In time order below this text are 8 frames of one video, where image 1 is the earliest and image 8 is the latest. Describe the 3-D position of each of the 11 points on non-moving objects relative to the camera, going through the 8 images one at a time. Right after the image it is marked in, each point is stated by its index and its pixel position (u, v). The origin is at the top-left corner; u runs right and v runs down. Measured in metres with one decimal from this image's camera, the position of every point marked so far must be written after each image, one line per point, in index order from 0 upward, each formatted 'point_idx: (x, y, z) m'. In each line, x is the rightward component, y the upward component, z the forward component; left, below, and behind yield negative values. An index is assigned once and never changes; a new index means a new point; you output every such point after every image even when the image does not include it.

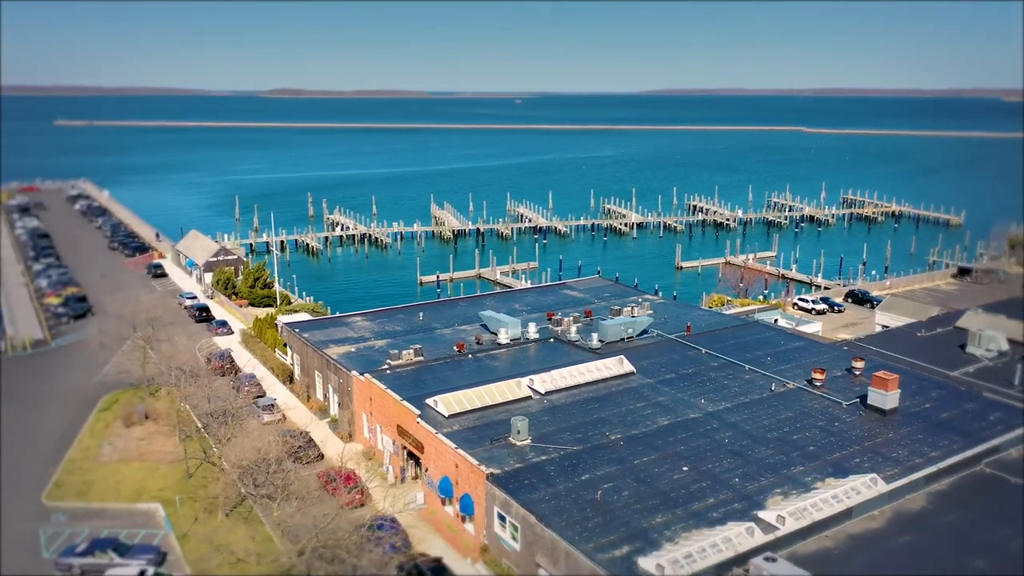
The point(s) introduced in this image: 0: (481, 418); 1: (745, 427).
0: (-0.8, -3.1, +19.8) m
1: (+5.5, -3.3, +19.5) m
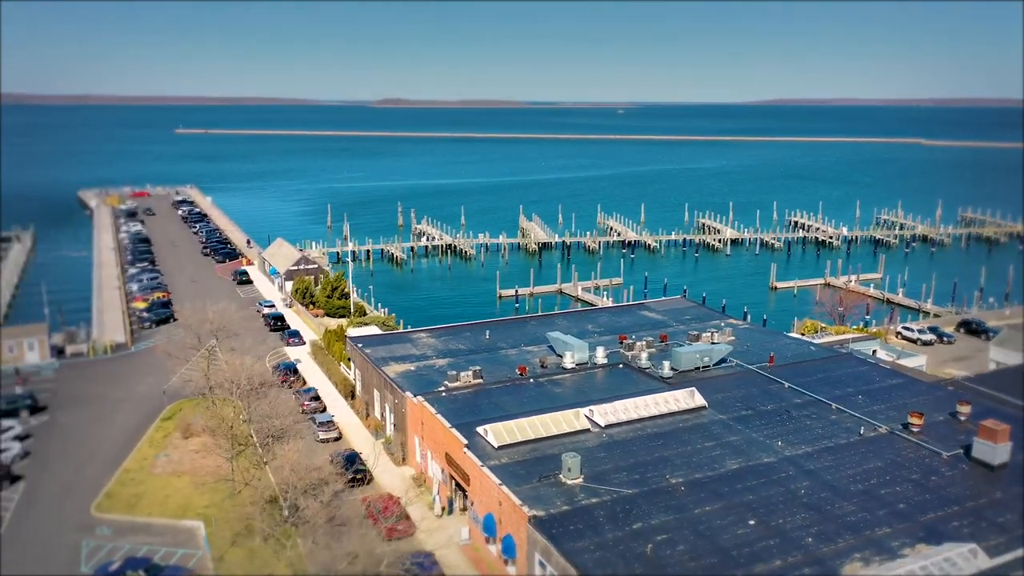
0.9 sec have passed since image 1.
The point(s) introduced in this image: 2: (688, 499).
0: (+0.4, -3.6, +18.4) m
1: (+6.6, -4.0, +17.5) m
2: (+3.5, -4.2, +16.5) m
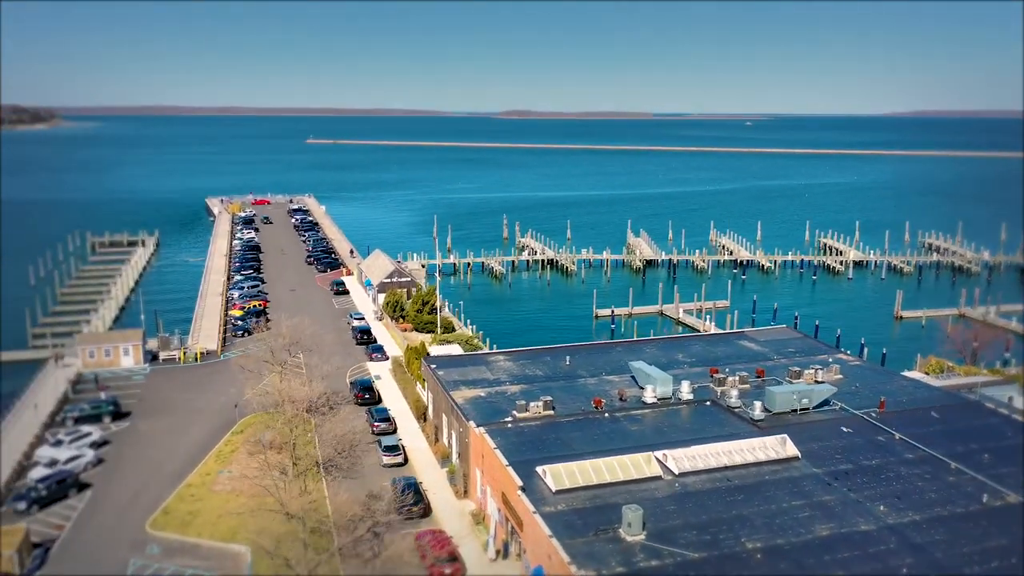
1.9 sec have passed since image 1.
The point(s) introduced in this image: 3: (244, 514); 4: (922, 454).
0: (+1.6, -4.3, +16.7) m
1: (+7.6, -4.8, +14.9) m
2: (+4.4, -4.9, +14.3) m
3: (-6.4, -5.4, +19.6) m
4: (+9.3, -3.8, +18.8) m
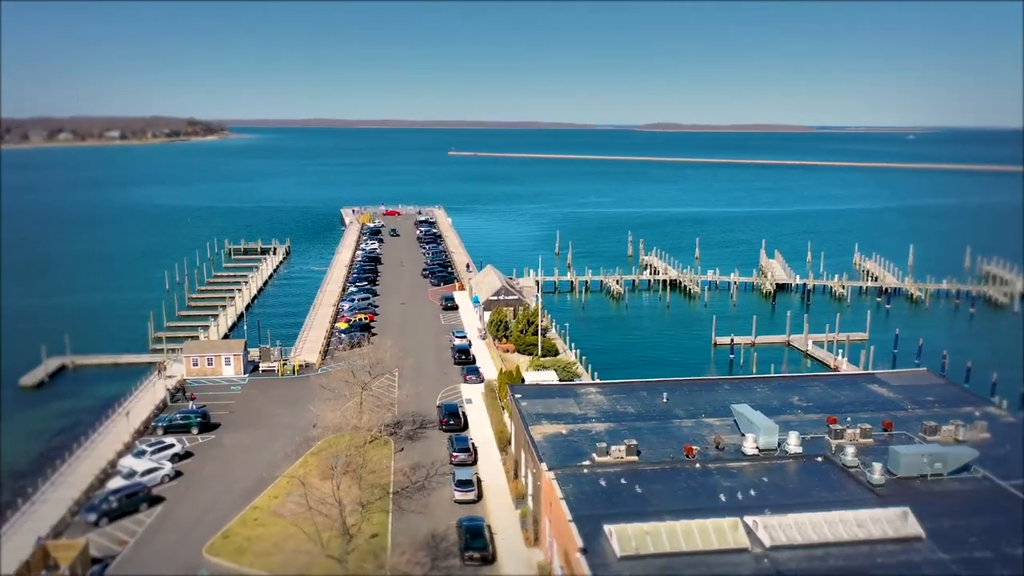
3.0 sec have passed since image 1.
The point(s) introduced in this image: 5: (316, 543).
0: (+2.7, -4.9, +14.5) m
1: (+8.2, -5.6, +11.7) m
2: (+4.9, -5.6, +11.7) m
3: (-4.8, -5.9, +18.7) m
4: (+10.6, -4.7, +15.2) m
5: (-4.4, -5.8, +18.9) m
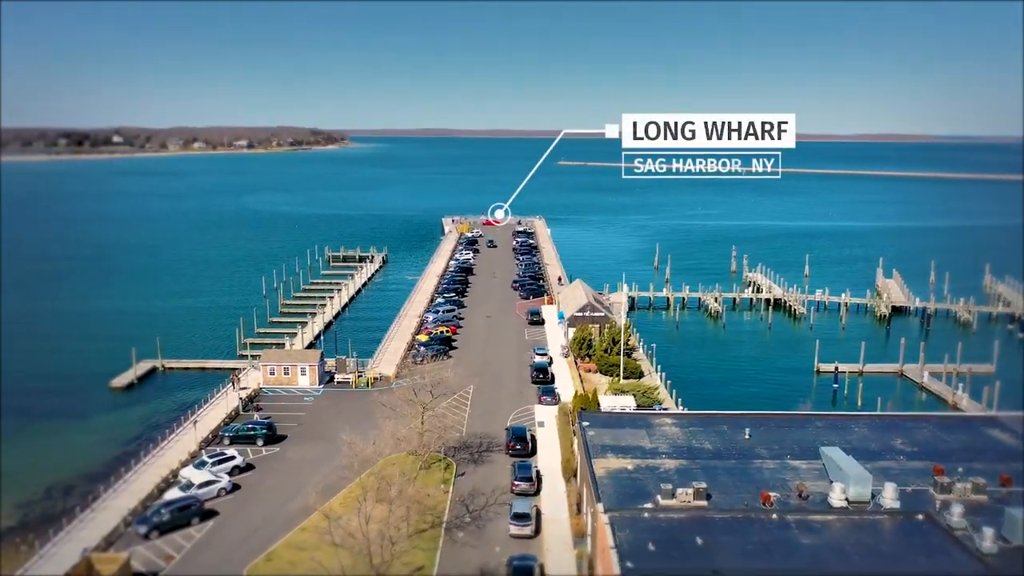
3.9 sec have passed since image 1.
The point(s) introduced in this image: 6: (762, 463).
0: (+3.2, -5.4, +12.7) m
1: (+8.3, -6.2, +9.1) m
2: (+5.0, -6.1, +9.6) m
3: (-3.7, -6.2, +17.8) m
4: (+11.1, -5.4, +12.3) m
5: (-3.3, -6.2, +17.9) m
6: (+5.9, -4.2, +19.6) m
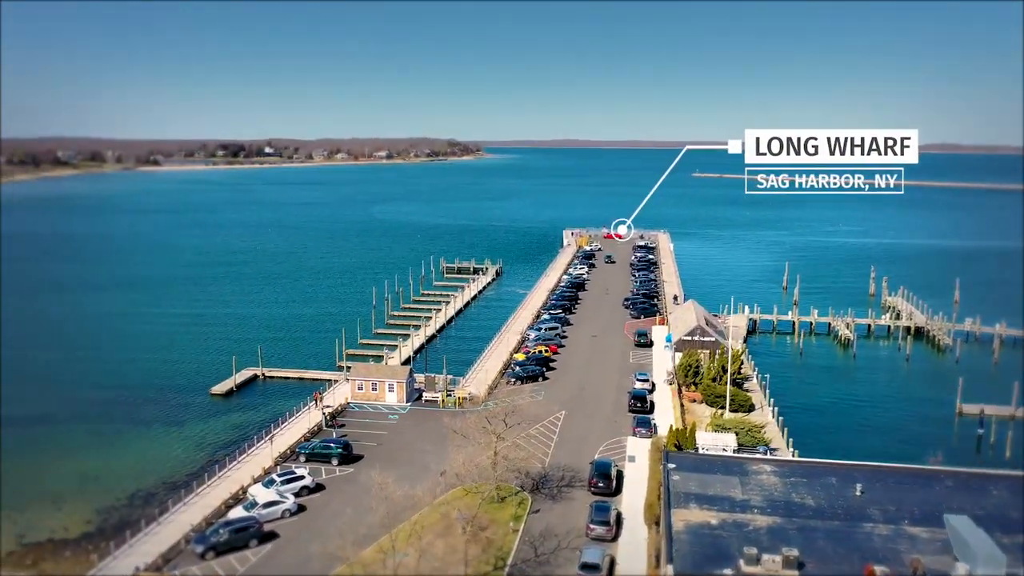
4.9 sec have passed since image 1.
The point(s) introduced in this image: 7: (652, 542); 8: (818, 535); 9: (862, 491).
0: (+3.5, -6.0, +10.4) m
1: (+7.9, -6.8, +6.0) m
2: (+4.8, -6.7, +7.0) m
3: (-2.6, -6.6, +16.5) m
4: (+11.2, -6.2, +8.8) m
5: (-2.1, -6.6, +16.6) m
6: (+7.3, -4.9, +16.8) m
7: (+3.4, -6.1, +19.8) m
8: (+6.1, -4.9, +16.5) m
9: (+7.8, -4.5, +18.5) m
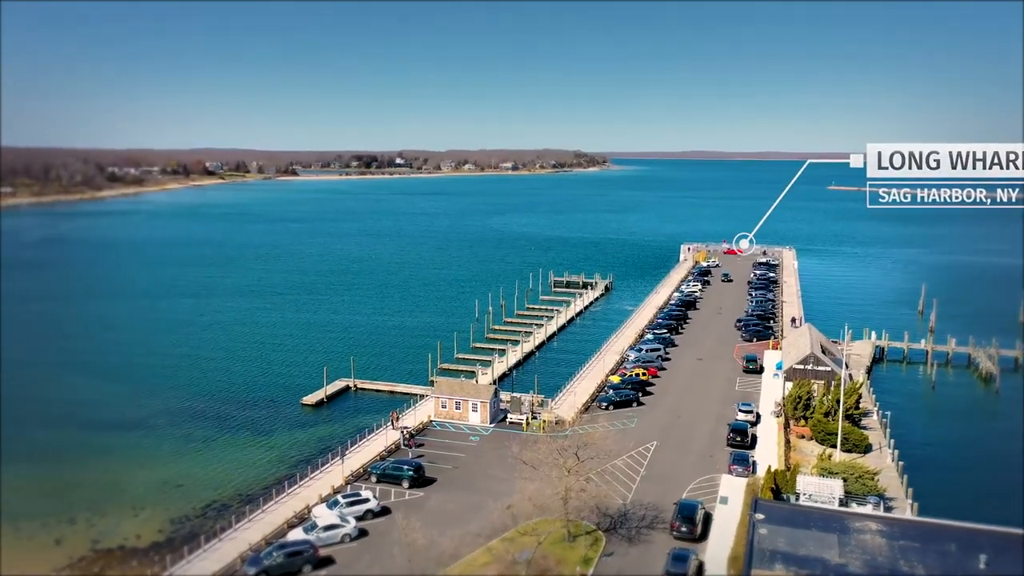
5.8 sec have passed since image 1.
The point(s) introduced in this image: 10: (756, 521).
0: (+3.4, -6.4, +8.3) m
1: (+7.1, -7.3, +3.3) m
2: (+4.2, -7.1, +4.7) m
3: (-1.6, -7.0, +15.3) m
4: (+10.9, -6.8, +5.5) m
5: (-1.1, -7.0, +15.2) m
6: (+8.3, -5.5, +14.1) m
7: (+4.8, -6.7, +17.7) m
8: (+7.0, -5.5, +14.0) m
9: (+9.0, -5.2, +15.7) m
10: (+5.3, -5.0, +17.7) m
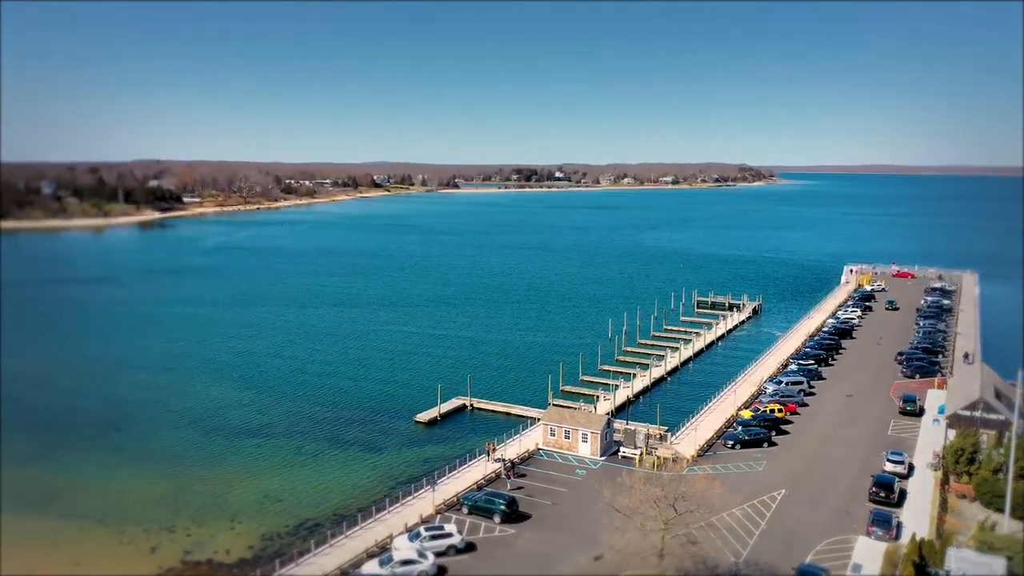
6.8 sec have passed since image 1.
0: (+3.0, -6.9, +5.8) m
1: (+5.7, -7.8, +0.2) m
2: (+3.1, -7.5, +2.2) m
3: (-0.6, -7.5, +13.7) m
4: (+9.8, -7.4, +1.7) m
5: (-0.1, -7.5, +13.5) m
6: (+8.9, -6.2, +10.6) m
7: (+6.1, -7.4, +14.8) m
8: (+7.7, -6.2, +10.7) m
9: (+9.9, -6.0, +12.0) m
10: (+6.7, -5.7, +14.7) m
